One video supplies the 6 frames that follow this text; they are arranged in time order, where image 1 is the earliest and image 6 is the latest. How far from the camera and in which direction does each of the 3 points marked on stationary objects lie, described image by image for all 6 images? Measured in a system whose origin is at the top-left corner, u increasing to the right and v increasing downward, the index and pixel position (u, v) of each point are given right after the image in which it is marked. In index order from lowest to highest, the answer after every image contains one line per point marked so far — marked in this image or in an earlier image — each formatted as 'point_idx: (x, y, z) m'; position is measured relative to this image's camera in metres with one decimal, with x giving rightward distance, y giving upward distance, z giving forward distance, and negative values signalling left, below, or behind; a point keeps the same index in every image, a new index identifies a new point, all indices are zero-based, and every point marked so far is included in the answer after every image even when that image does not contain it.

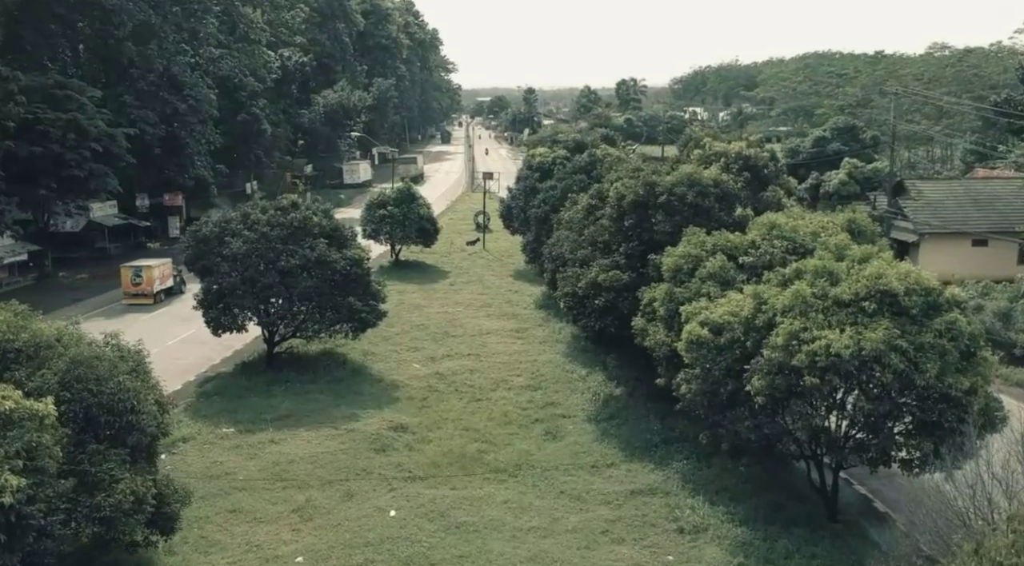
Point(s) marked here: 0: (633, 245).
0: (+2.1, +0.7, +18.5) m
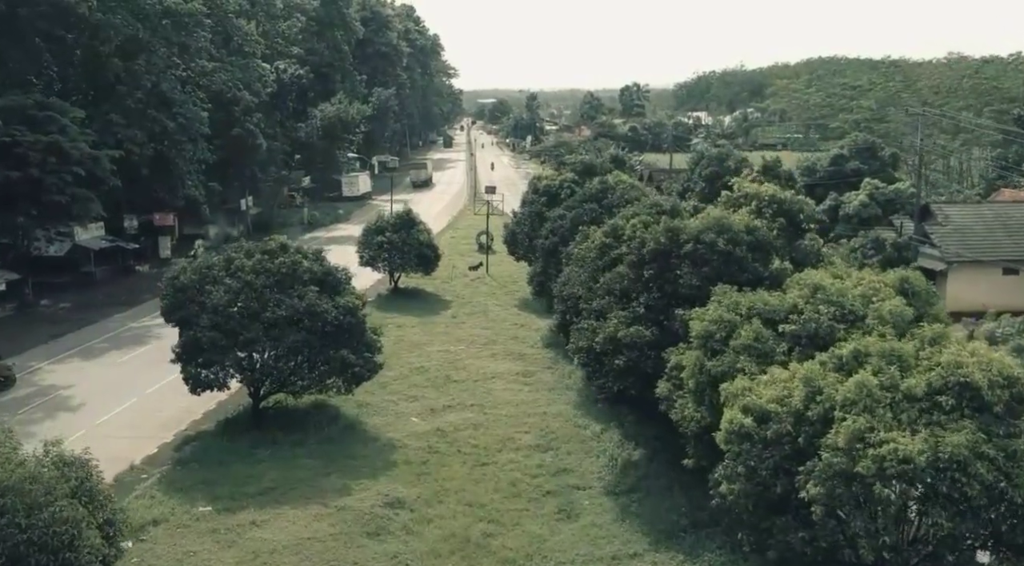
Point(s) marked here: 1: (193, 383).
0: (+2.3, -0.2, +16.7) m
1: (-5.5, -1.7, +18.3) m
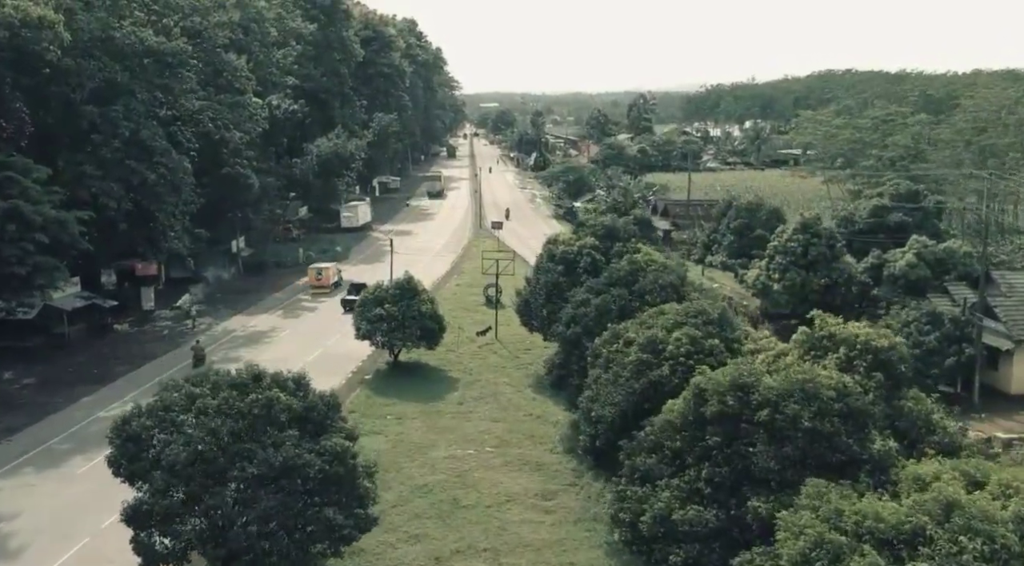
0: (+2.6, -2.3, +13.3) m
1: (-5.1, -3.8, +14.9) m
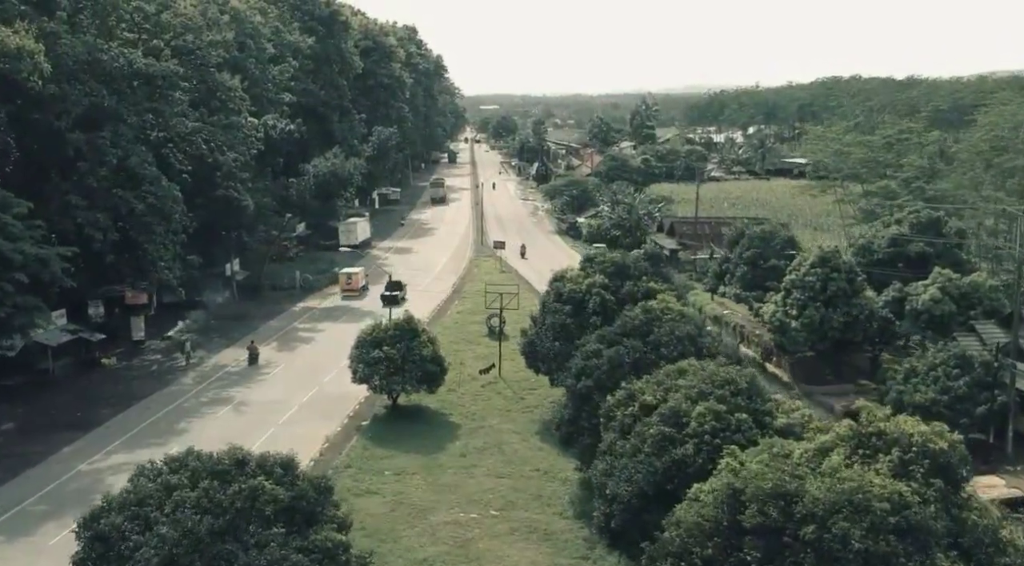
0: (+2.7, -3.4, +11.8) m
1: (-5.0, -4.9, +13.4) m
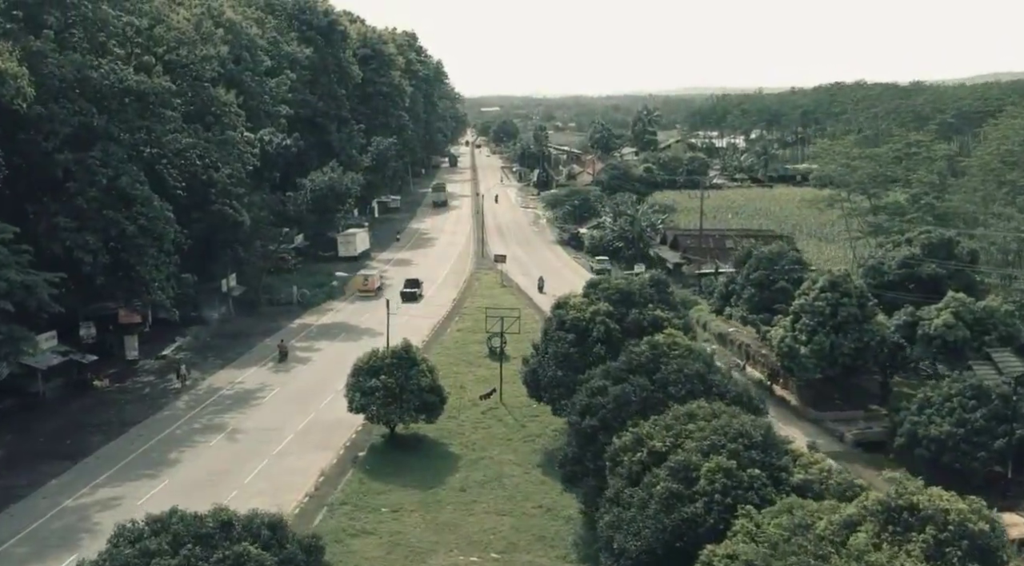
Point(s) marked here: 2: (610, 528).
0: (+2.7, -4.1, +10.9) m
1: (-5.0, -5.6, +12.5) m
2: (+1.6, -4.0, +17.3) m
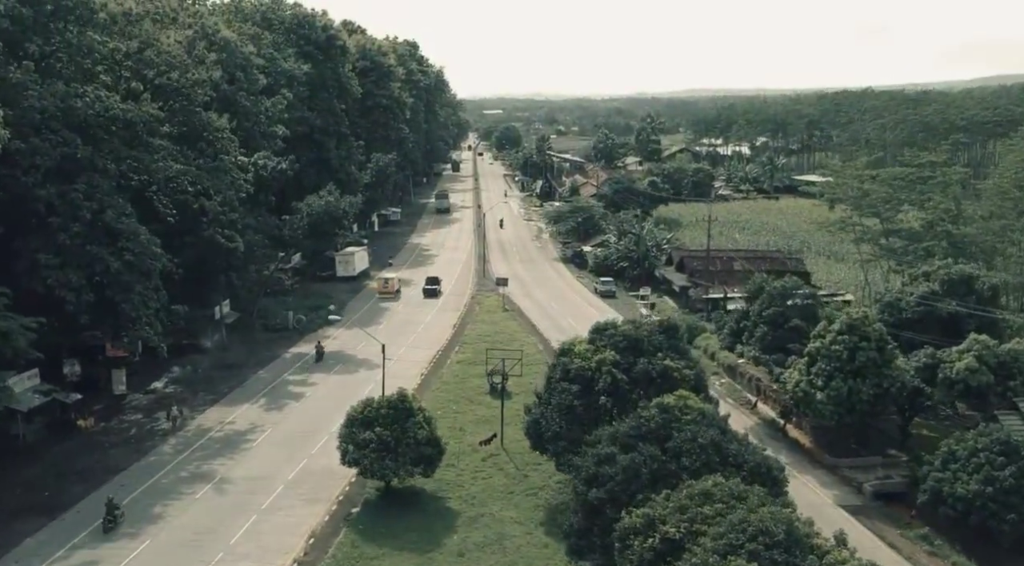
0: (+2.7, -5.2, +9.5) m
1: (-5.0, -6.7, +11.1) m
2: (+1.6, -5.1, +15.8) m
